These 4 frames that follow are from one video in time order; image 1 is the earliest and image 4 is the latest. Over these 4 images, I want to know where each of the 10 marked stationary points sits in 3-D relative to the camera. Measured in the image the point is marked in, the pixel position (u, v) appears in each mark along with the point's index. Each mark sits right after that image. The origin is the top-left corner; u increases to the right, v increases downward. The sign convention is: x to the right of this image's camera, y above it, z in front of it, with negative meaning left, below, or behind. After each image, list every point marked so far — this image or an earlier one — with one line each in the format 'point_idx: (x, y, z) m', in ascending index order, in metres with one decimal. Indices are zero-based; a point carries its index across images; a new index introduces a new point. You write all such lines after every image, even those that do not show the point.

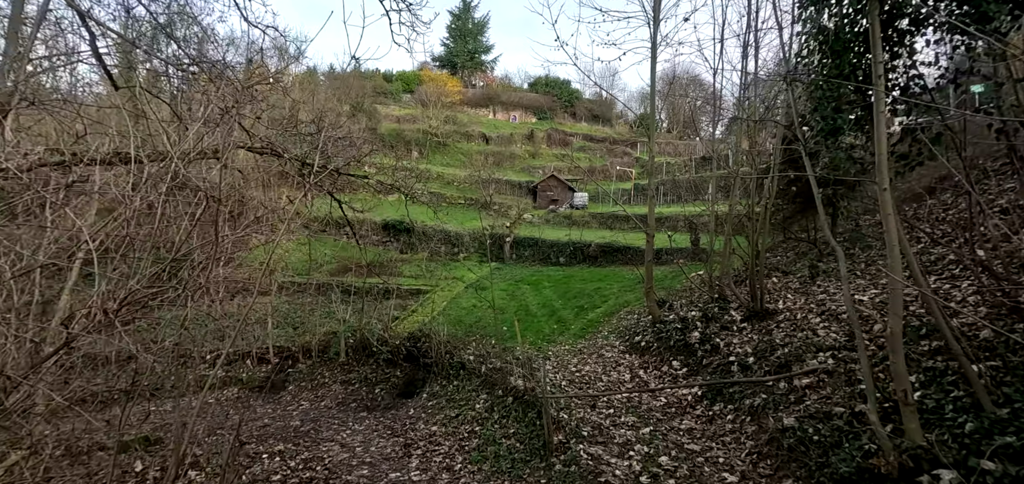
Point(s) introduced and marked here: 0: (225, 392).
0: (-6.3, -3.4, +11.4) m
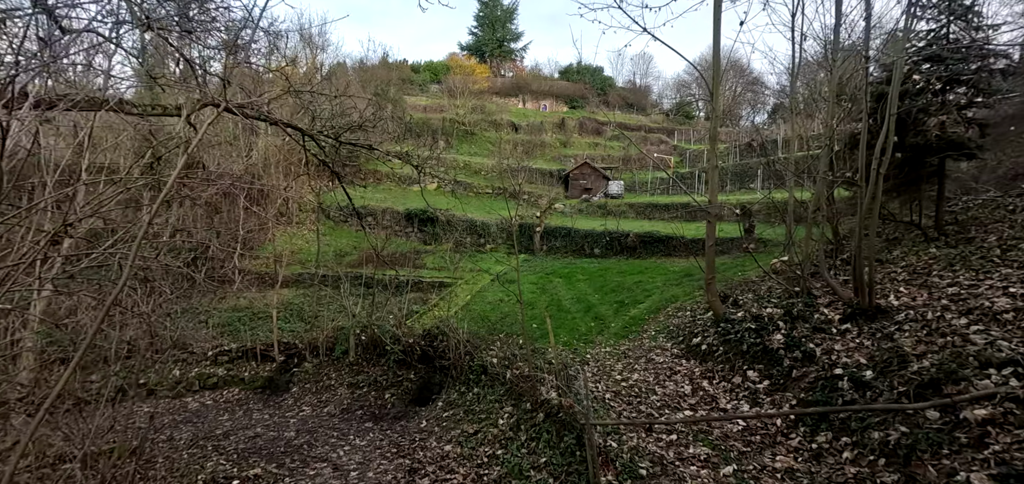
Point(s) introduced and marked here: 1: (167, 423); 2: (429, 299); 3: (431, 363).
0: (-5.7, -3.1, +10.3) m
1: (-5.9, -3.1, +9.0) m
2: (-2.3, -1.6, +14.5) m
3: (-1.4, -2.1, +9.1) m
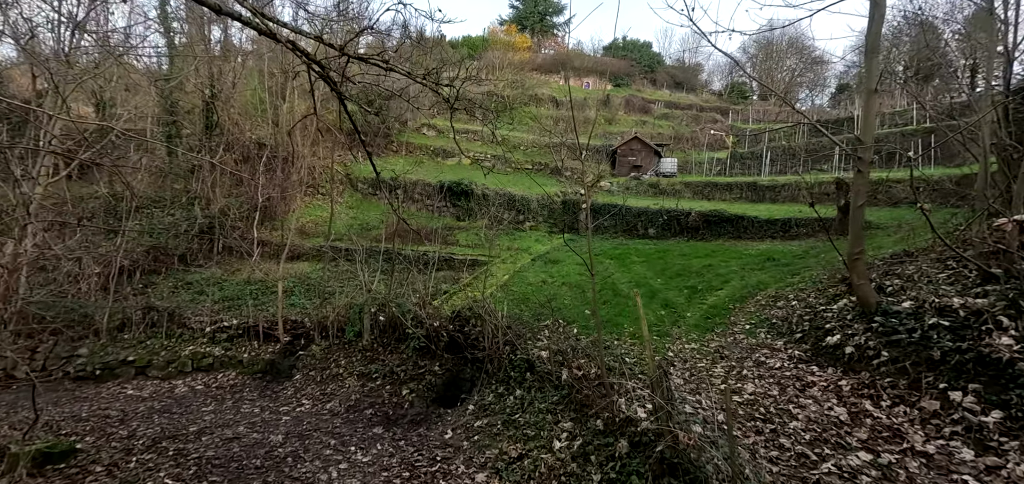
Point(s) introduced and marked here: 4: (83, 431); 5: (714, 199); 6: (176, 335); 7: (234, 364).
0: (-5.0, -2.4, +8.8) m
1: (-5.2, -2.4, +7.4) m
2: (-1.2, -0.9, +12.7) m
3: (-0.7, -1.5, +7.2) m
4: (-5.4, -2.4, +6.6) m
5: (+7.2, +1.5, +18.7) m
6: (-6.7, -1.9, +10.5) m
7: (-5.0, -2.2, +9.4) m
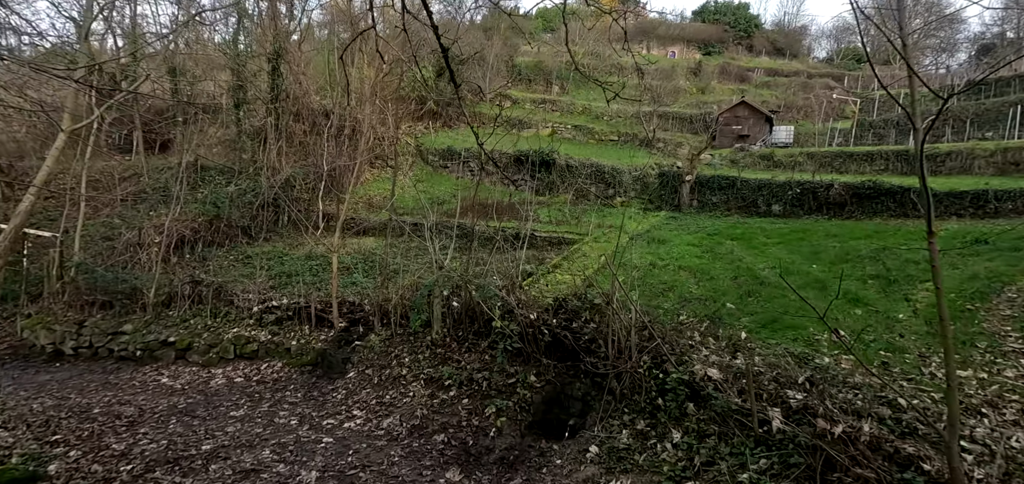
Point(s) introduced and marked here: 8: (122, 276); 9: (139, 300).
0: (-3.5, -1.8, +7.2) m
1: (-3.9, -1.9, +5.9) m
2: (+0.7, -0.3, +10.6) m
3: (+0.5, -1.1, +5.1) m
4: (-4.2, -1.9, +5.1) m
5: (+9.9, +2.1, +15.4) m
6: (-5.0, -1.3, +9.1) m
7: (-3.5, -1.6, +7.8) m
8: (-7.7, -0.7, +10.4) m
9: (-7.3, -1.1, +10.2) m
